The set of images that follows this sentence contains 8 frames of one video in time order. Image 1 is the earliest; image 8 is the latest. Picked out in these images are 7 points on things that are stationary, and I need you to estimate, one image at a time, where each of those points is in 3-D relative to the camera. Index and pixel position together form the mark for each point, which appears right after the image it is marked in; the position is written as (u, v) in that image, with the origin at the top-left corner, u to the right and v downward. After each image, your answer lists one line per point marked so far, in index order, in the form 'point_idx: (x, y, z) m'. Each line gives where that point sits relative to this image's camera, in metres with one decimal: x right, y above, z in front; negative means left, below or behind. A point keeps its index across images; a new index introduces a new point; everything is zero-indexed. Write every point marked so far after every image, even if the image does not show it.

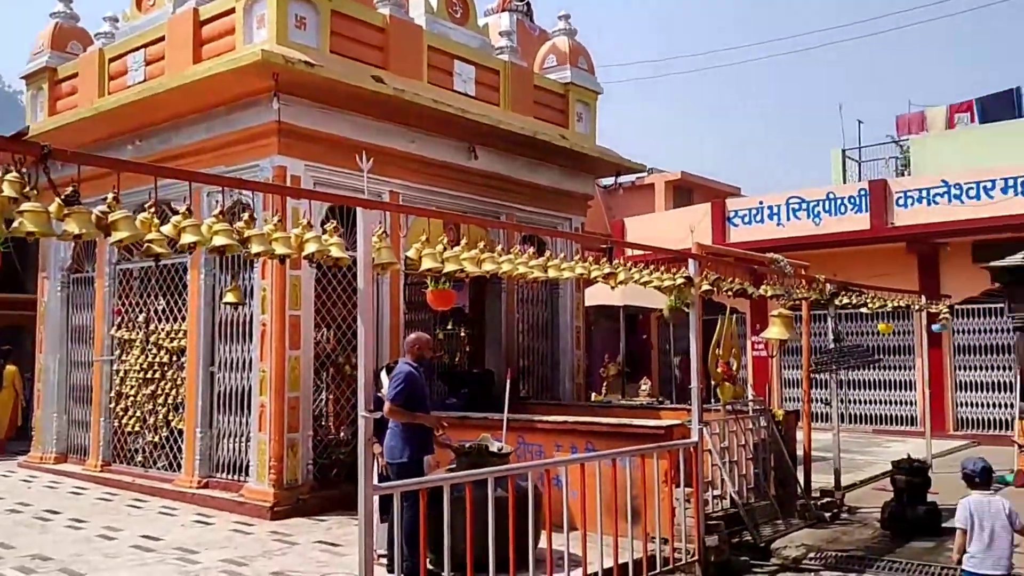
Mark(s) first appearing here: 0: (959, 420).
0: (+7.7, -2.3, +15.2) m
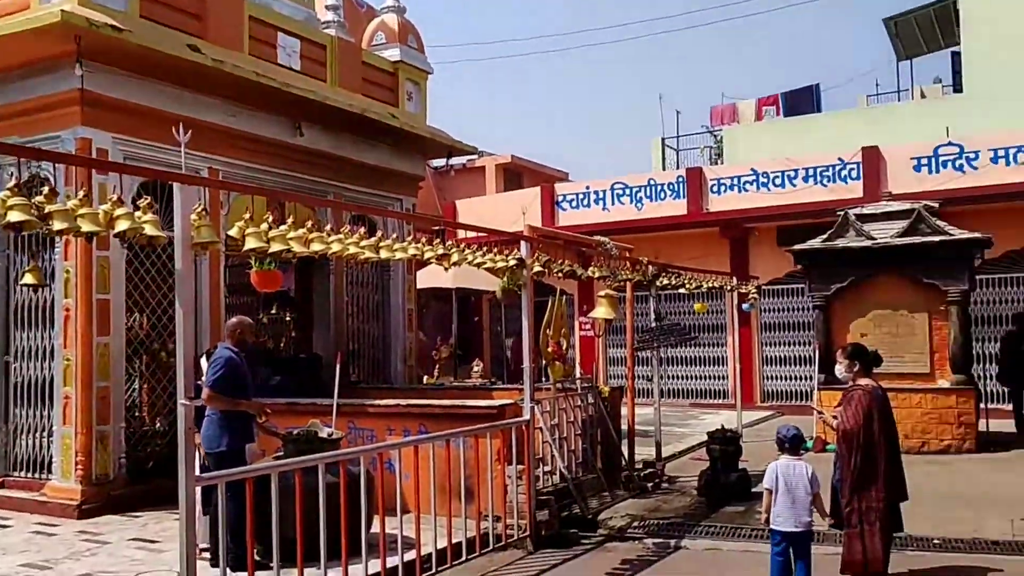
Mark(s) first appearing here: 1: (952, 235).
0: (+4.7, -1.9, +16.4) m
1: (+5.6, +0.7, +11.3) m
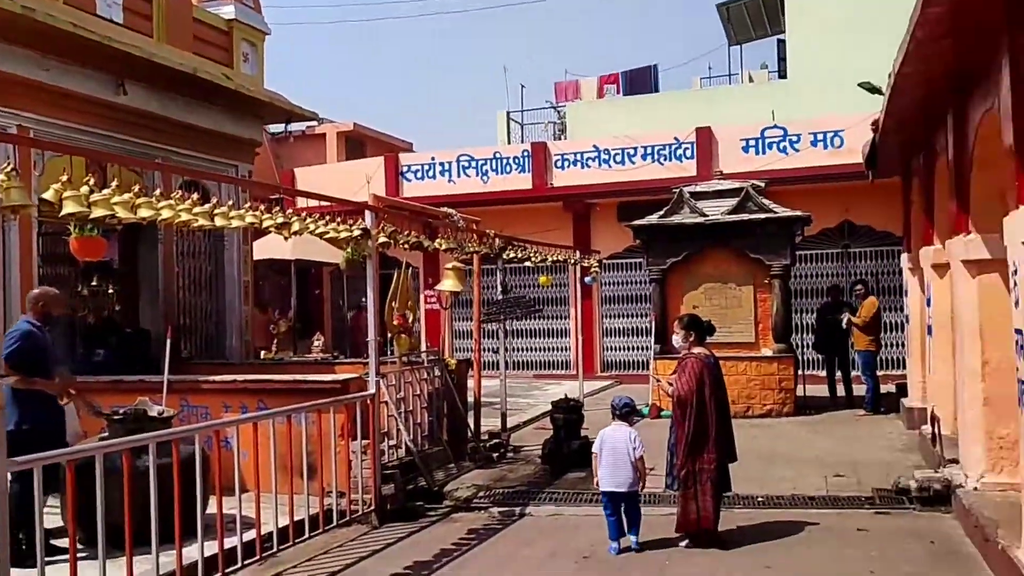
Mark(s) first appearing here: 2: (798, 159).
0: (+1.8, -1.4, +16.9) m
1: (+3.6, +1.0, +12.0) m
2: (+5.0, +2.2, +15.3) m
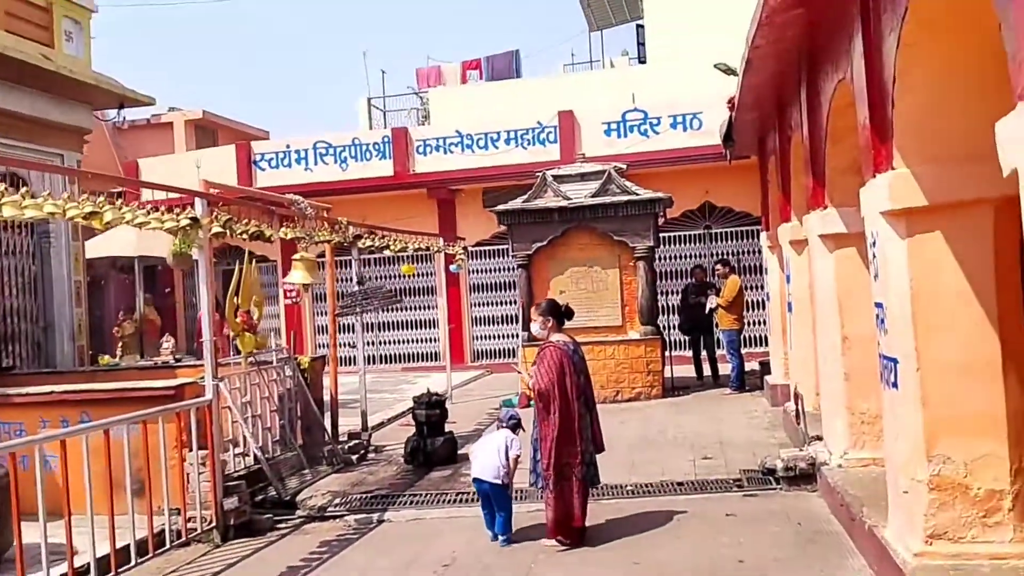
0: (-0.7, -1.2, +16.6) m
1: (+1.7, +1.2, +11.9) m
2: (+2.6, +2.5, +15.3) m
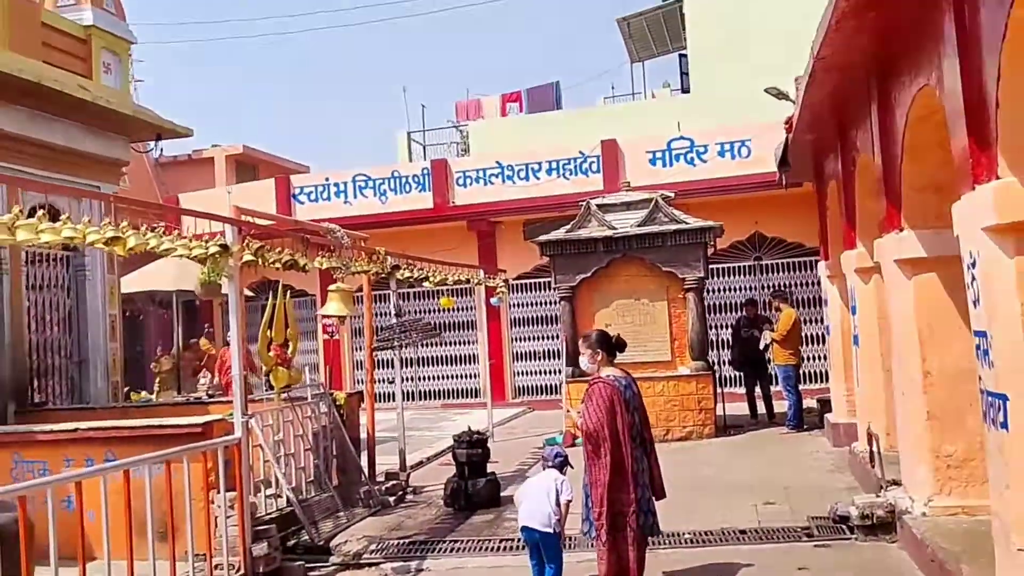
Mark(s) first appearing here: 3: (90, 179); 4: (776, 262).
0: (+0.1, -1.8, +16.1) m
1: (+2.3, +0.8, +11.4) m
2: (+3.3, +2.0, +14.8) m
3: (-5.2, +1.3, +10.8) m
4: (+4.5, +0.4, +15.0) m
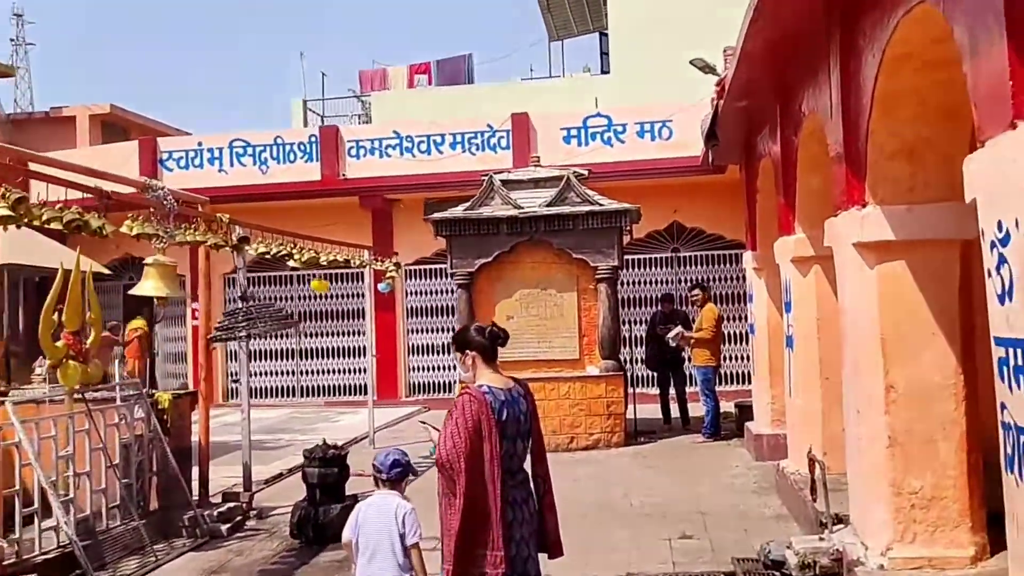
0: (-1.7, -1.6, +14.5) m
1: (+1.0, +0.9, +10.0) m
2: (+1.7, +2.1, +13.6) m
3: (-6.3, +1.7, +8.7) m
4: (+2.9, +0.5, +13.9) m
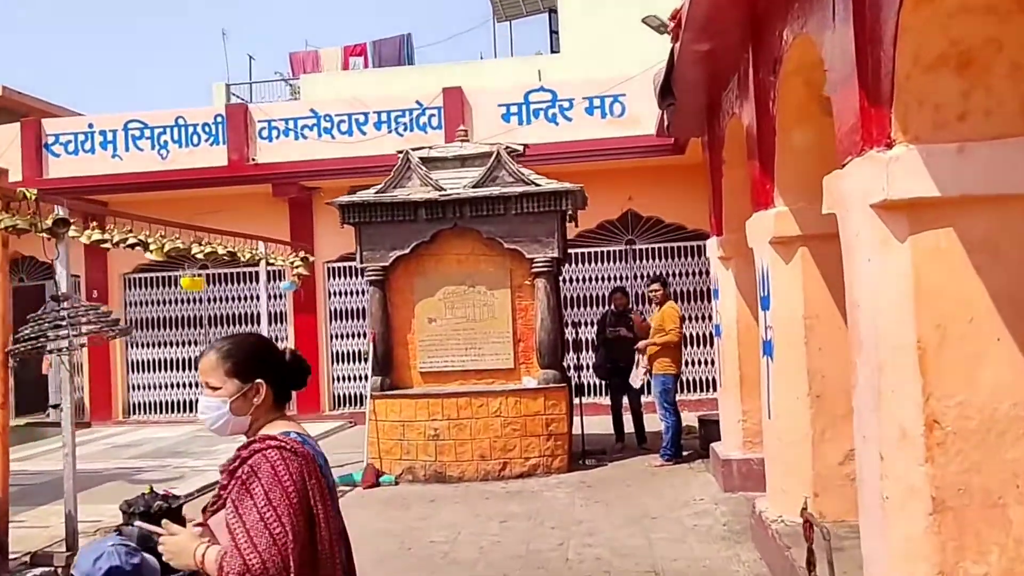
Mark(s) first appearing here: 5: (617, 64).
0: (-2.6, -1.6, +12.8) m
1: (+0.2, +1.0, +8.4) m
2: (+0.8, +2.1, +12.0) m
3: (-7.0, +1.6, +6.8) m
4: (+2.0, +0.6, +12.4) m
5: (+1.8, +3.9, +15.1) m
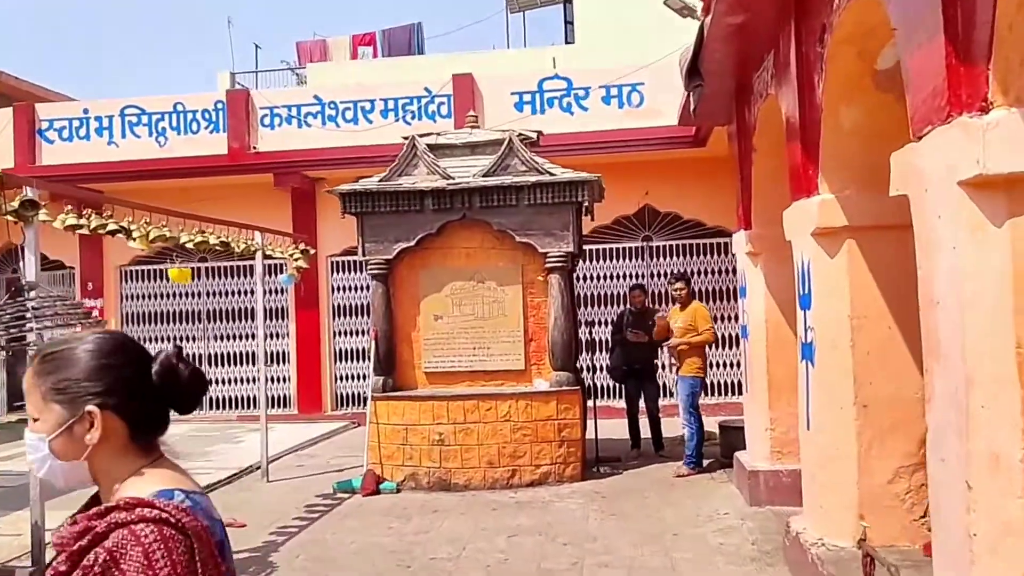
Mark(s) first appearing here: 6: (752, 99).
0: (-2.5, -1.5, +12.3) m
1: (+0.4, +1.0, +7.9) m
2: (+1.0, +2.2, +11.4) m
3: (-6.9, +1.7, +6.4) m
4: (+2.1, +0.6, +11.8) m
5: (+2.1, +3.9, +14.5) m
6: (+1.8, +1.4, +6.5) m
